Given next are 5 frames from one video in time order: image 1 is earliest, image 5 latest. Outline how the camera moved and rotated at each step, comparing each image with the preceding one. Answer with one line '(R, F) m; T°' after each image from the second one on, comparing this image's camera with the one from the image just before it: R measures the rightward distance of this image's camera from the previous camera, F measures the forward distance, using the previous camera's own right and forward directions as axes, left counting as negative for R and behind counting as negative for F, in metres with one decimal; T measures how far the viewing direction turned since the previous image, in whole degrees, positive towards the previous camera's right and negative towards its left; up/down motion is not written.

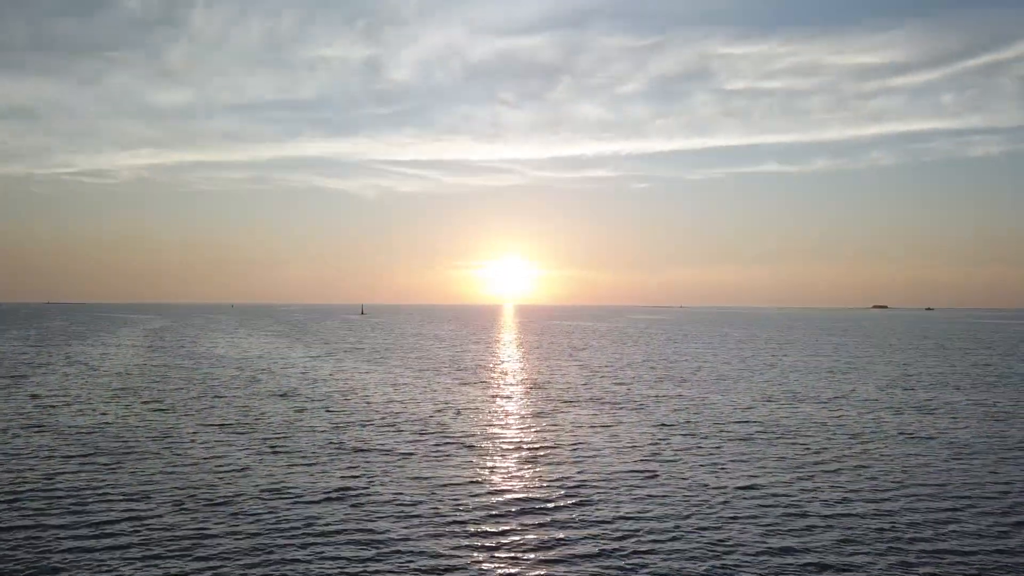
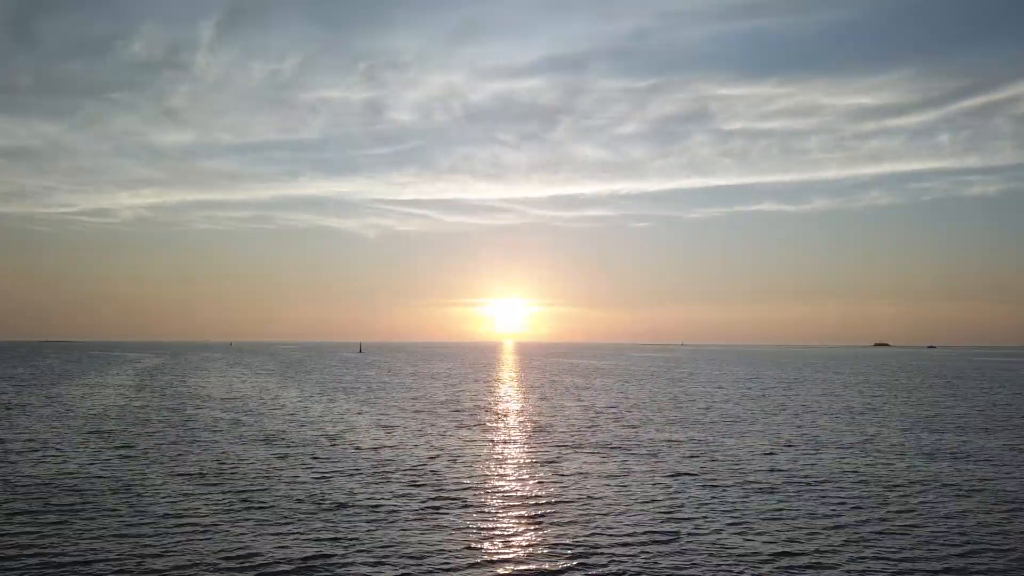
(0.0, +1.1) m; 0°
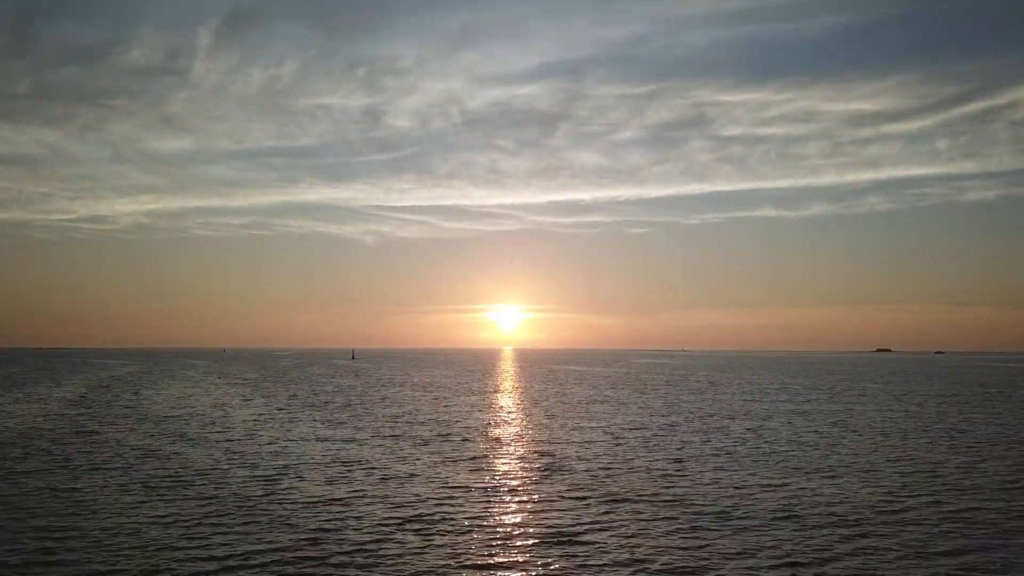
(0.0, +2.8) m; 0°
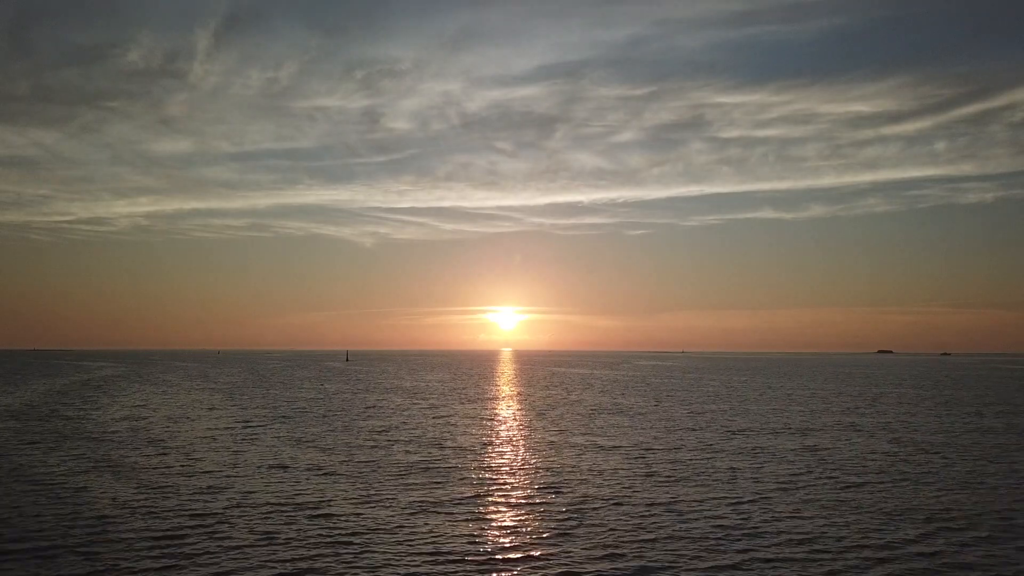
(0.0, +1.9) m; 0°
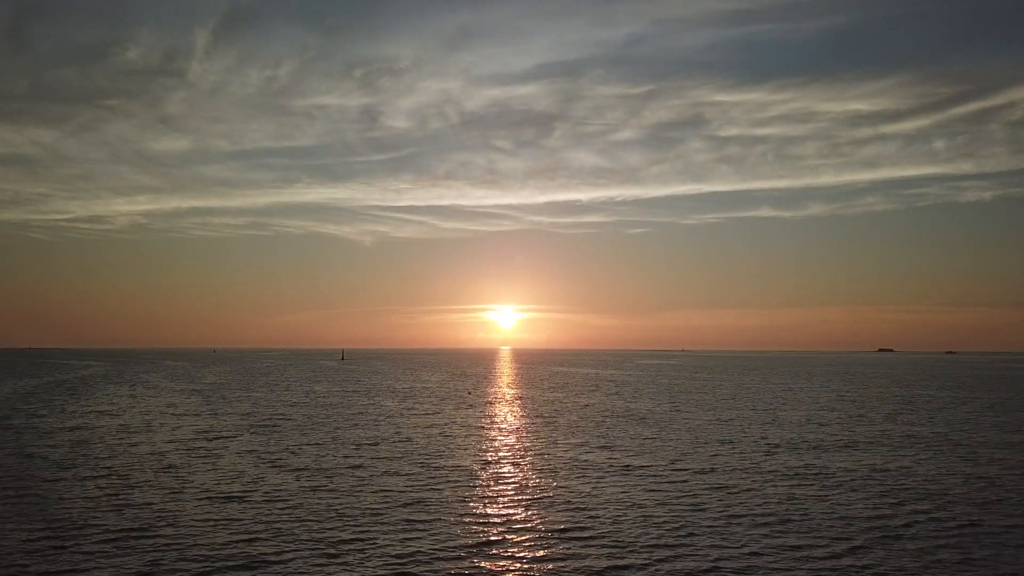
(0.0, +1.4) m; 0°
